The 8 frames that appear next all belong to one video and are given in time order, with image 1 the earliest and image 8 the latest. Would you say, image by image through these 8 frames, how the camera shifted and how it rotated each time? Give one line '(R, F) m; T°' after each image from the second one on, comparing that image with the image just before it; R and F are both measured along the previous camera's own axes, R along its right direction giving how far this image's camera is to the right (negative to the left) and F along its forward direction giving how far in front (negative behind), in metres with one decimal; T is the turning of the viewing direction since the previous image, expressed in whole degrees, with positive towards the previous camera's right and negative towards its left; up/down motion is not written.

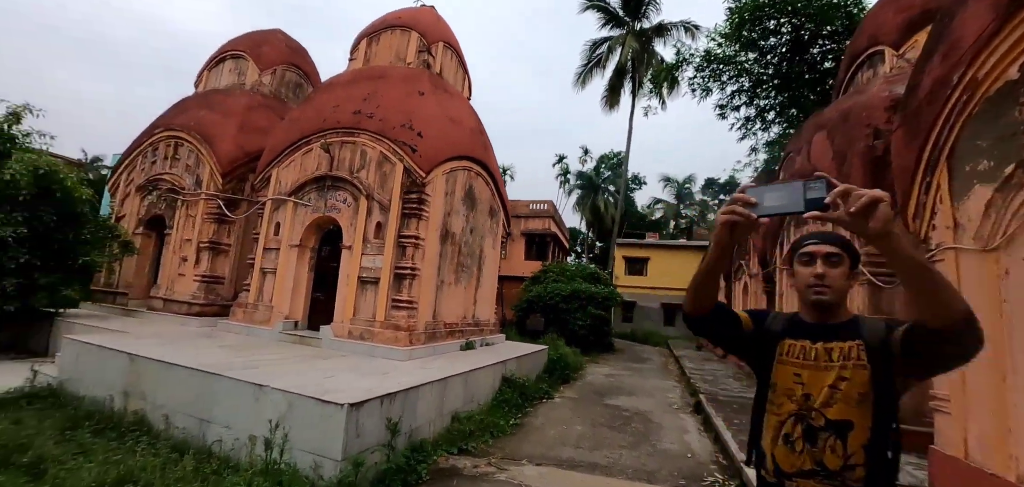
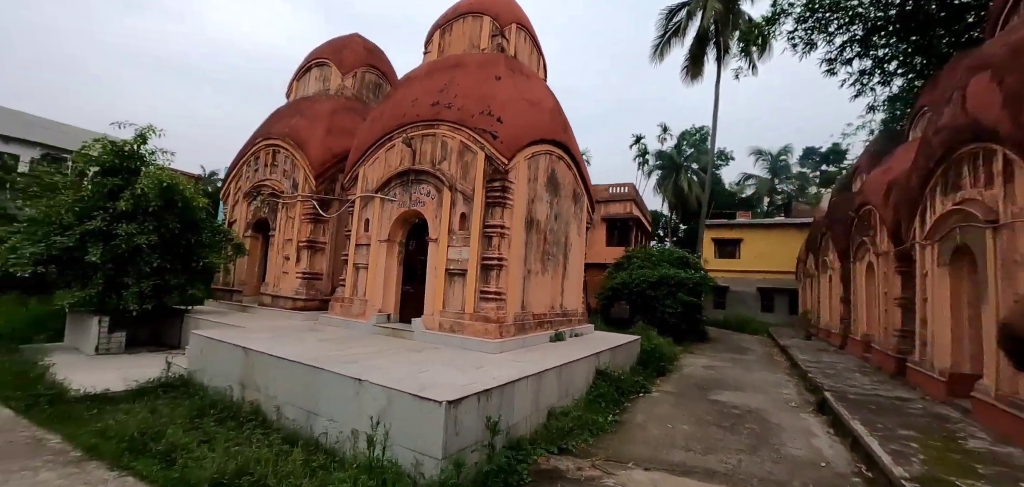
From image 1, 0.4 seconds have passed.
(-0.2, +0.4) m; -10°
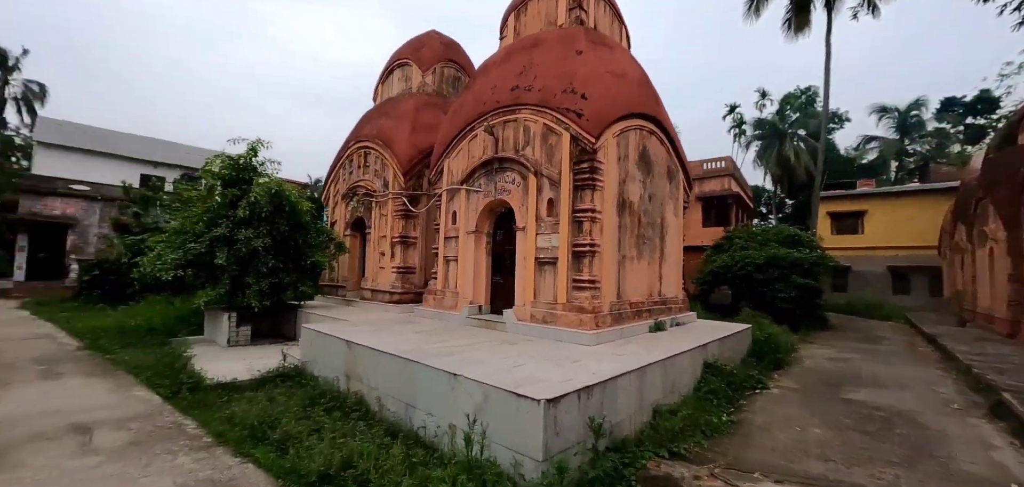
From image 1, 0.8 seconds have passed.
(-0.1, +0.3) m; -11°
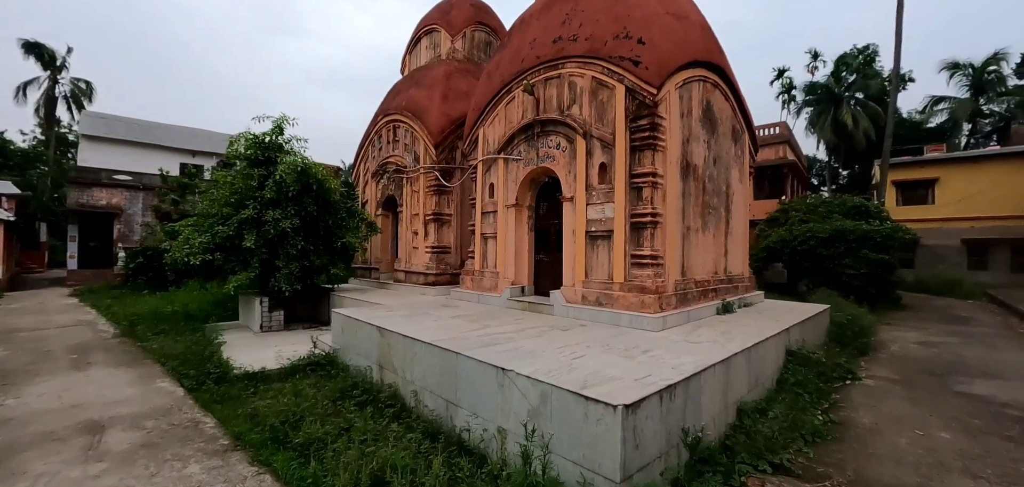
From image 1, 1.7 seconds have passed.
(-0.2, +0.7) m; -4°
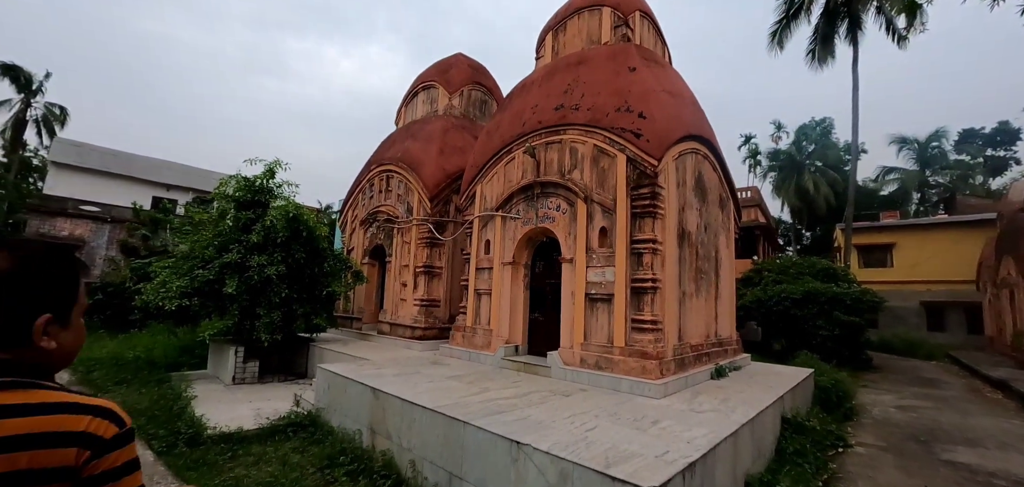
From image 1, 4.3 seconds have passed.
(-0.3, 0.0) m; +3°
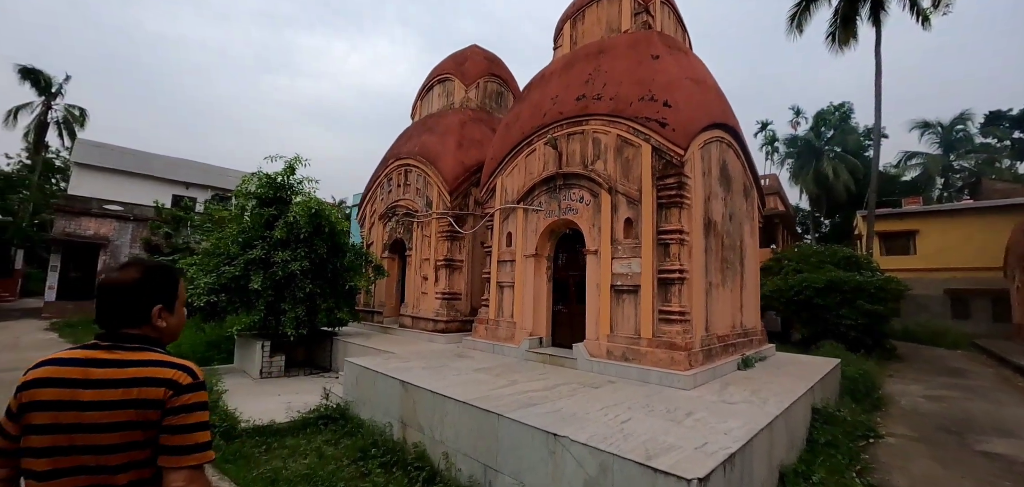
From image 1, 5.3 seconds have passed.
(-0.2, 0.0) m; -1°
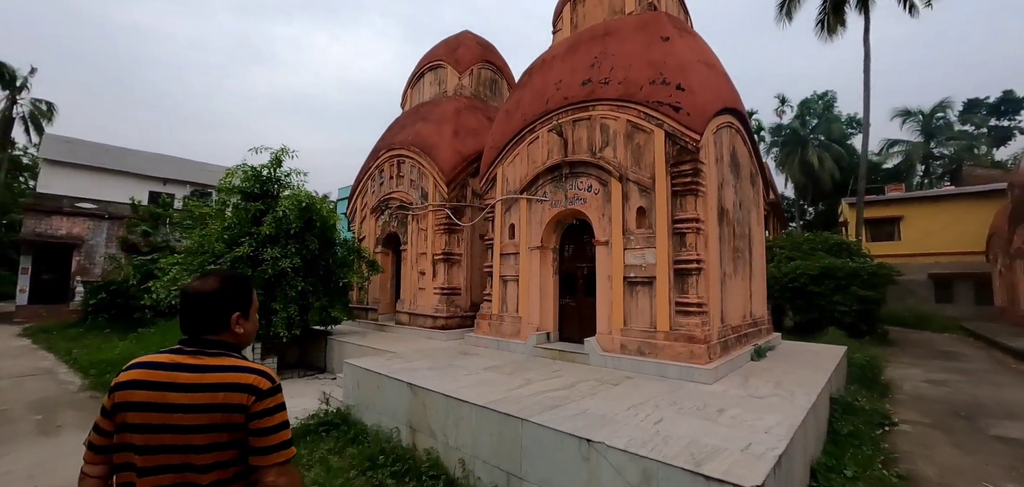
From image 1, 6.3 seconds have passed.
(-0.3, +0.3) m; +2°
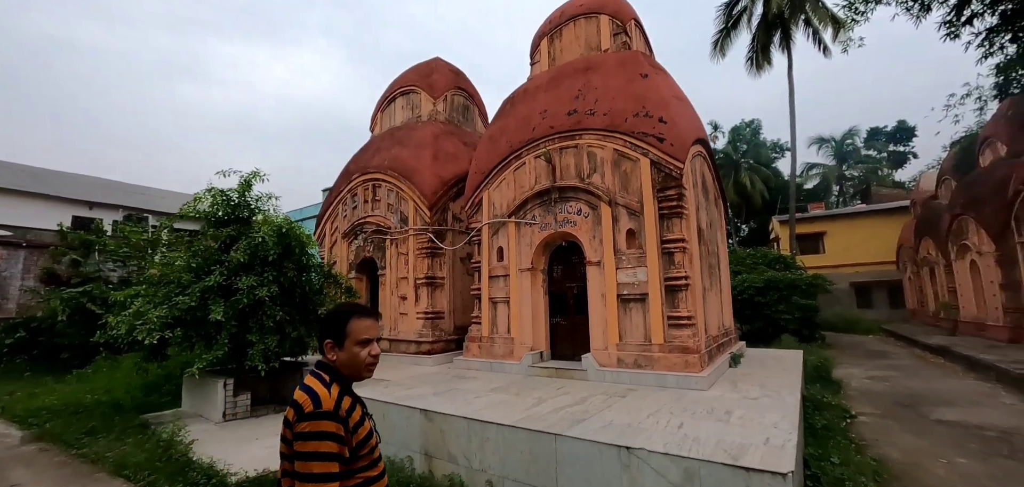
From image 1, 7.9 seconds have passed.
(-0.6, -0.2) m; +7°
